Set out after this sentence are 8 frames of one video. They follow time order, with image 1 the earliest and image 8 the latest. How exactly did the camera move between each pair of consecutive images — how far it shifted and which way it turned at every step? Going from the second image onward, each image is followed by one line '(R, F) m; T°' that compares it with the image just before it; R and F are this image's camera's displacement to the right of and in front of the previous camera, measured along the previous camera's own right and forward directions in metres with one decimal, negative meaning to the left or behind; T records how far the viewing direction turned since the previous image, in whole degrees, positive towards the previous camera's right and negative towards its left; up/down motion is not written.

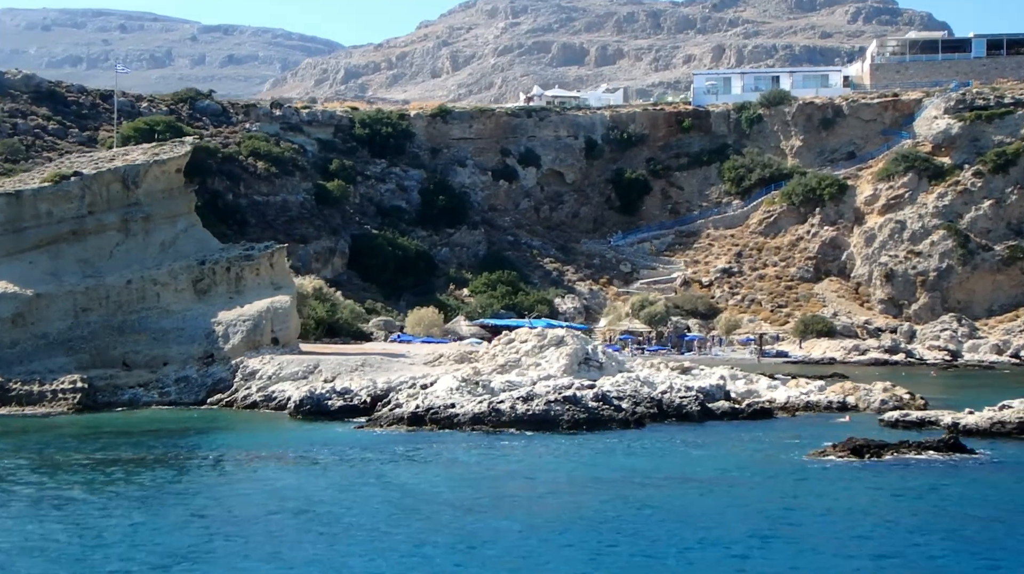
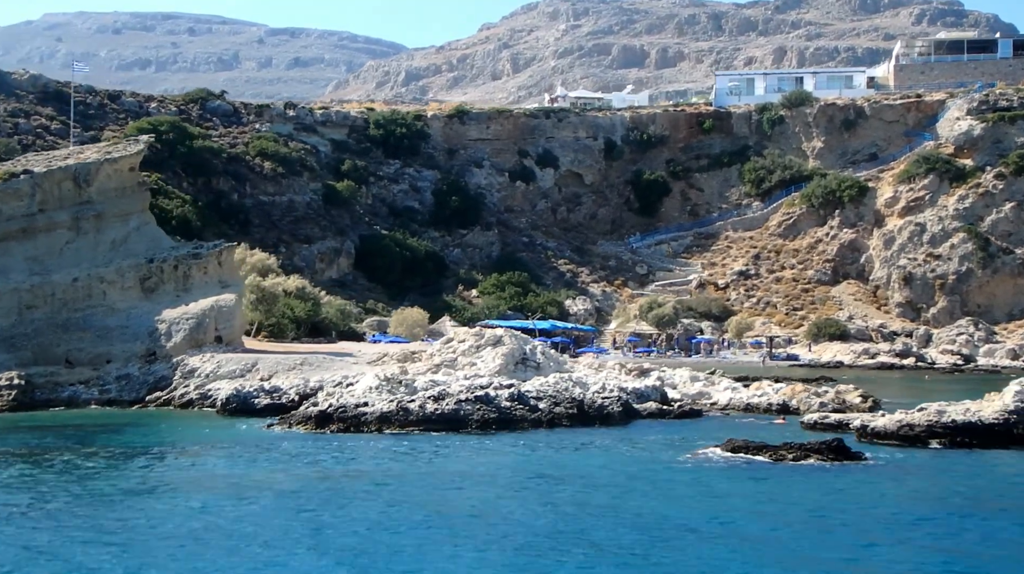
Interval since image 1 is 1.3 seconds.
(+2.4, +0.3) m; -2°
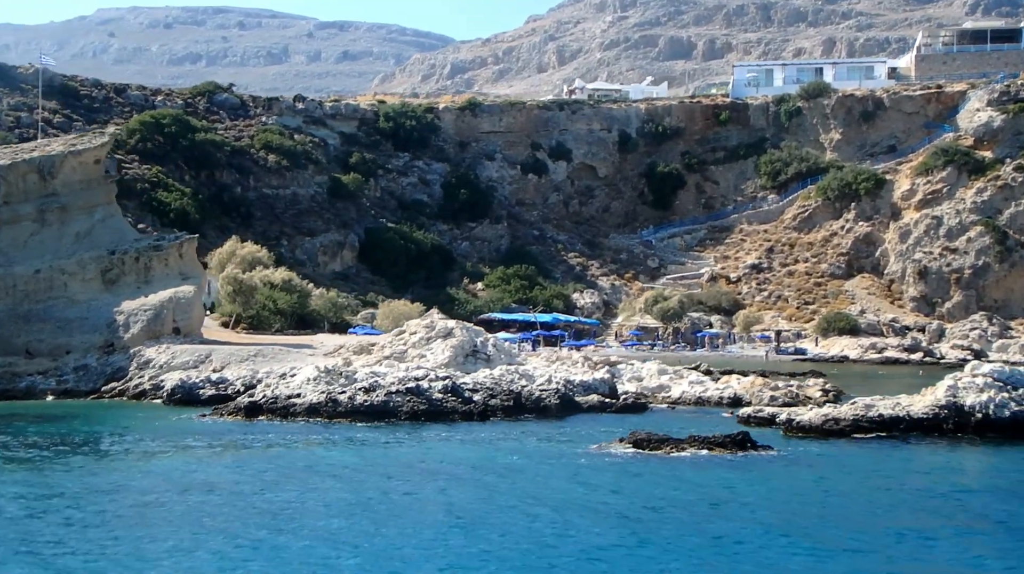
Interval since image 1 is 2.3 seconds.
(+1.8, 0.0) m; -1°
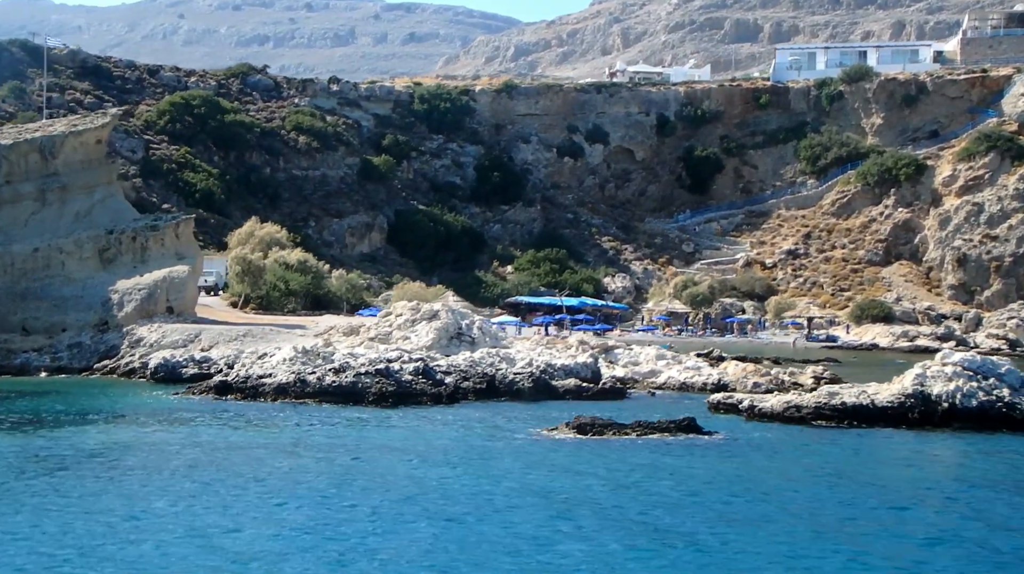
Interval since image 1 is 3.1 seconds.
(+1.5, 0.0) m; -2°
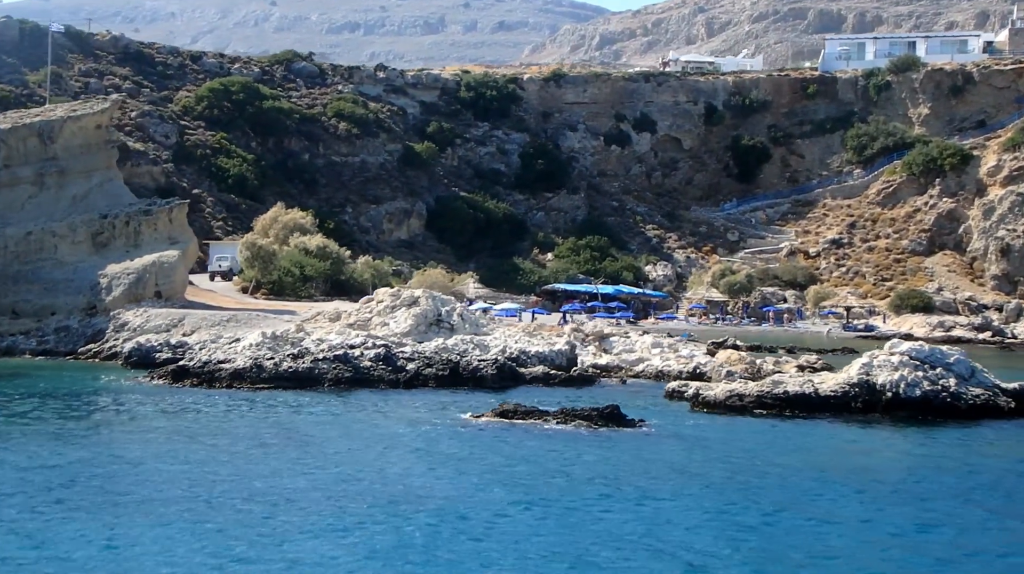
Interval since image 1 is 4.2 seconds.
(+2.0, +0.1) m; -3°
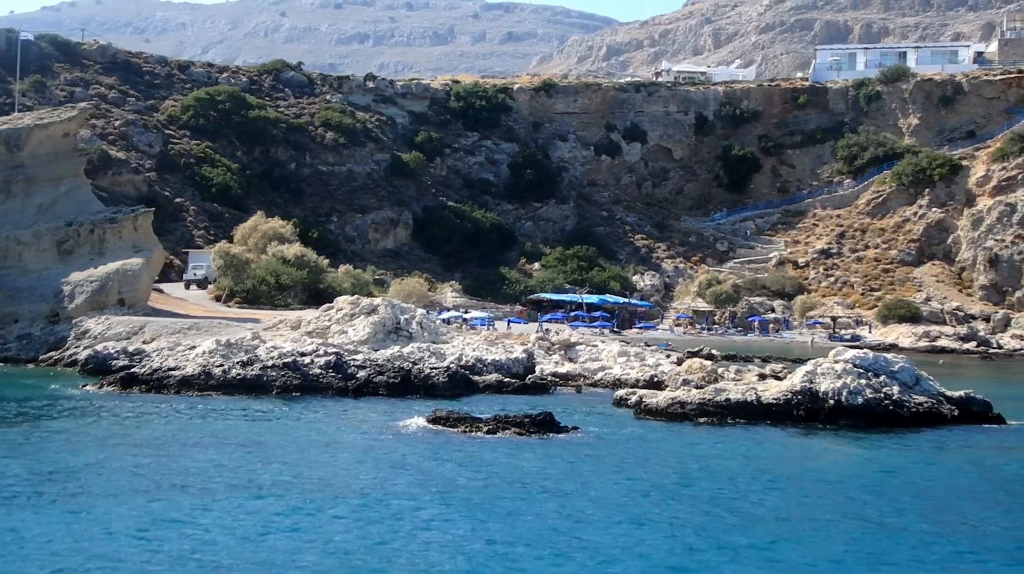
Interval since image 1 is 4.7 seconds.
(+0.9, 0.0) m; 0°
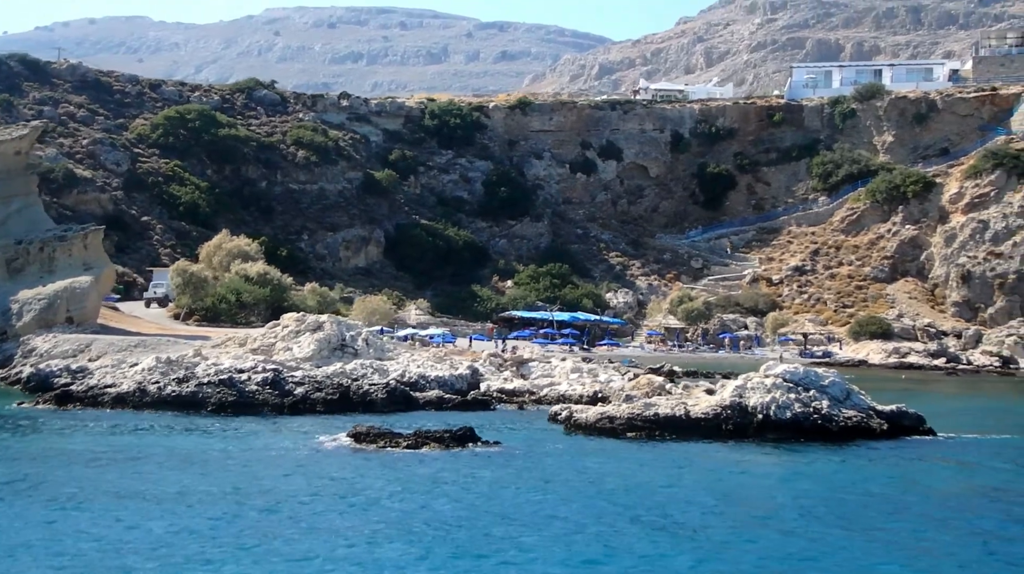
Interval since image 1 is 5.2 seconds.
(+0.9, 0.0) m; 0°
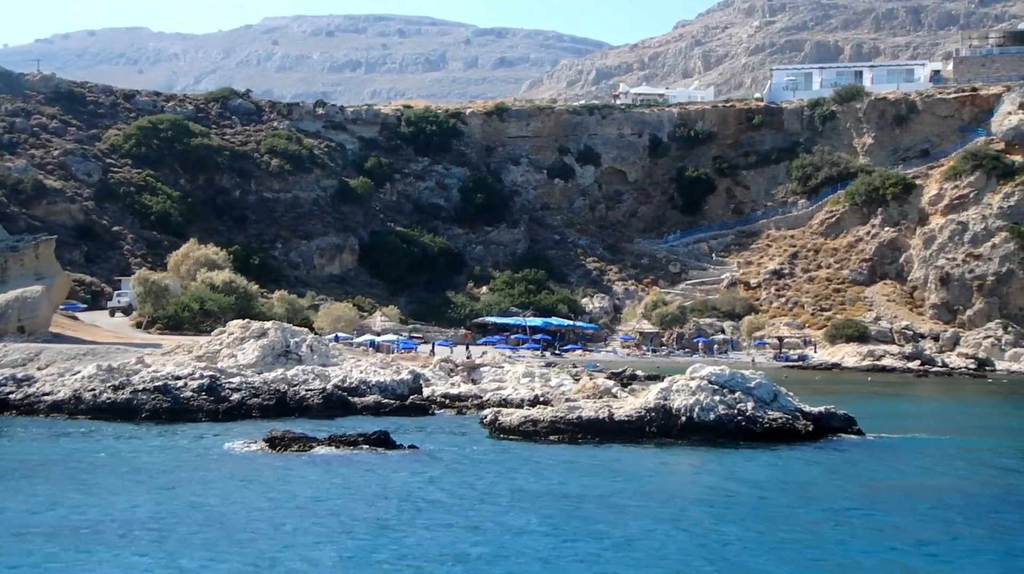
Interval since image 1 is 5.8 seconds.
(+1.1, -0.3) m; 0°
